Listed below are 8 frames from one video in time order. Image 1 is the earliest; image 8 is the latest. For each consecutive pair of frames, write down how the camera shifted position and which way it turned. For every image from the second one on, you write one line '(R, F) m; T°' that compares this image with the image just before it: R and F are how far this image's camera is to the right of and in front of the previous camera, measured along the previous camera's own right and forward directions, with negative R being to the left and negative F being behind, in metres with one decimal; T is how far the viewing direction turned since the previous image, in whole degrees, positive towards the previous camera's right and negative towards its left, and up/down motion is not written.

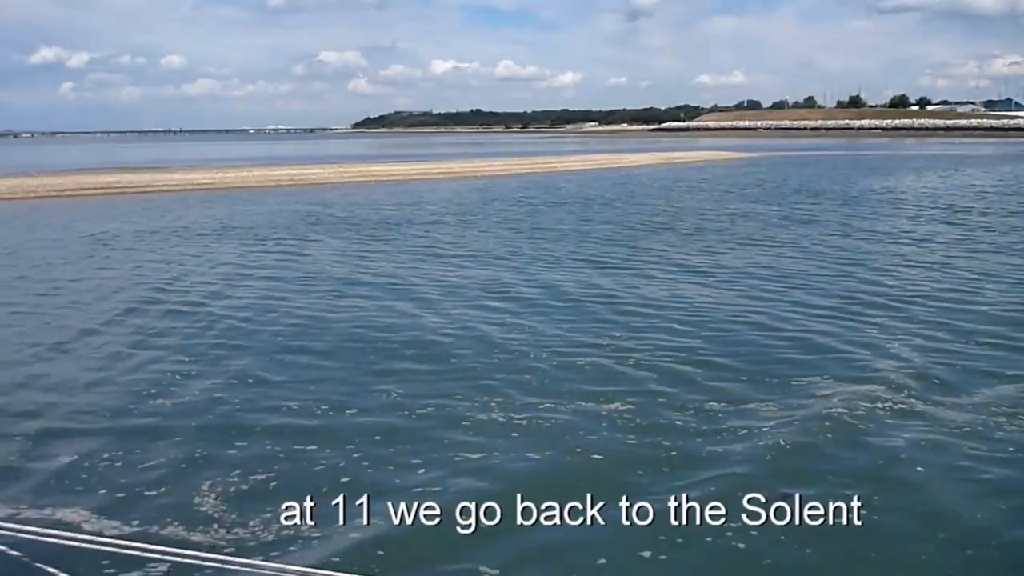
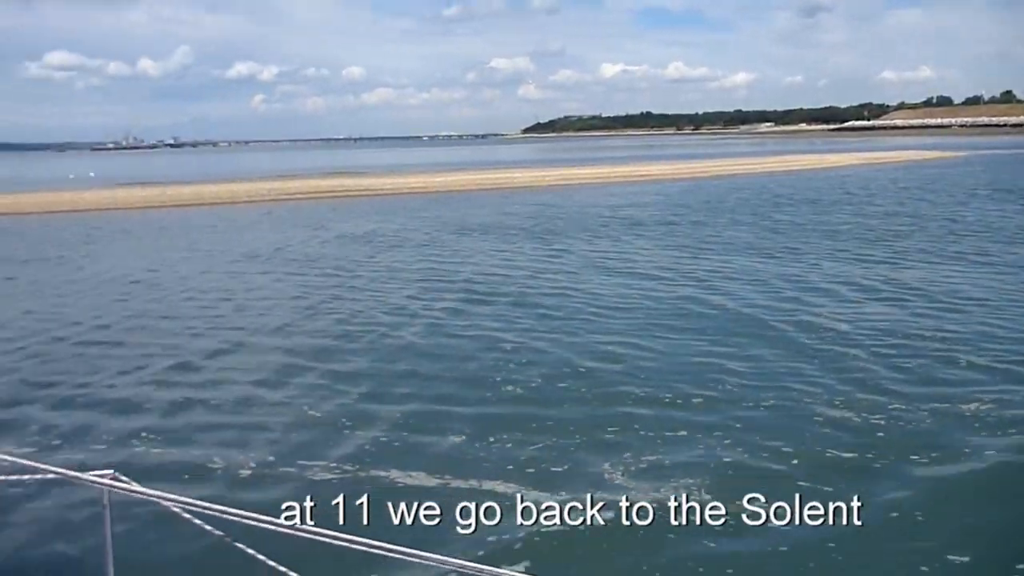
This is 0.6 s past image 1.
(-1.4, -0.5) m; -10°
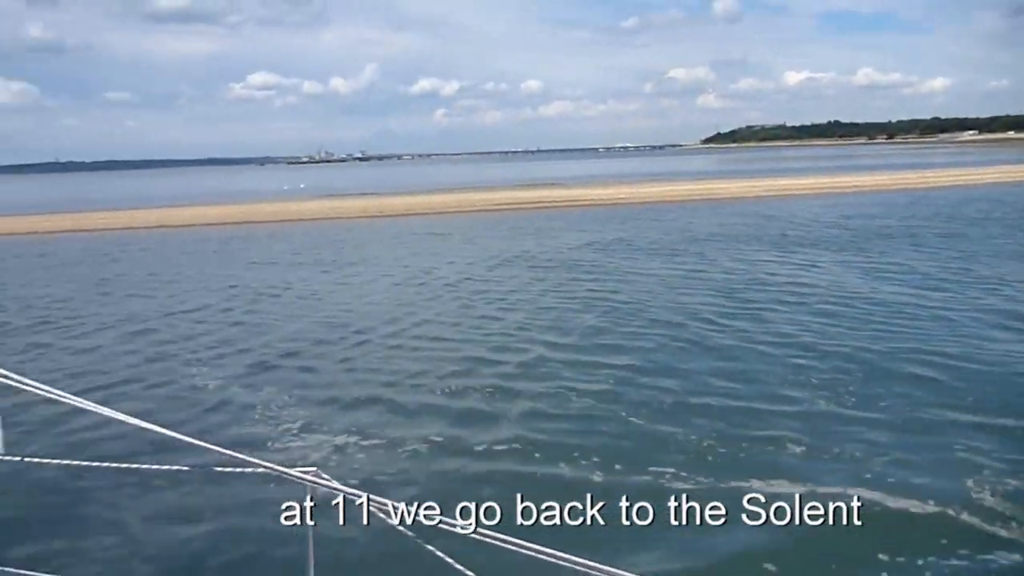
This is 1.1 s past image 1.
(-1.1, -0.3) m; -10°
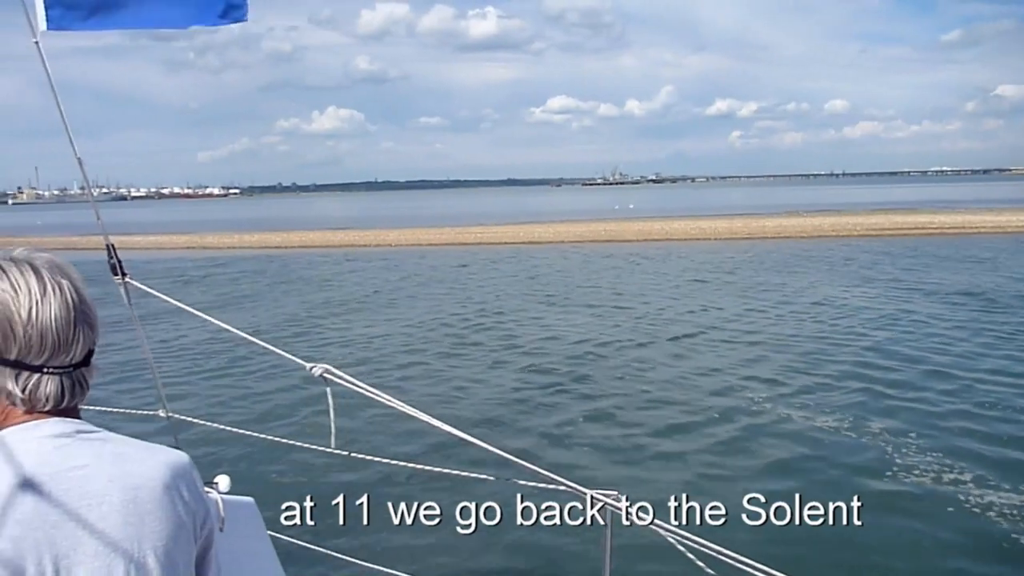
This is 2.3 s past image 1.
(-2.9, -0.2) m; -17°
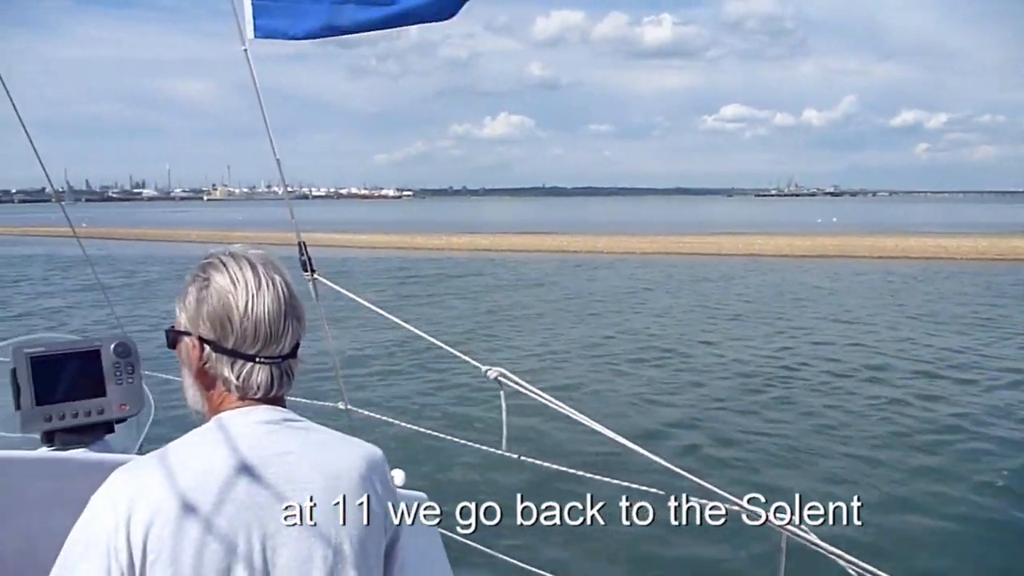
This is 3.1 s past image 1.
(-2.1, +0.2) m; -10°
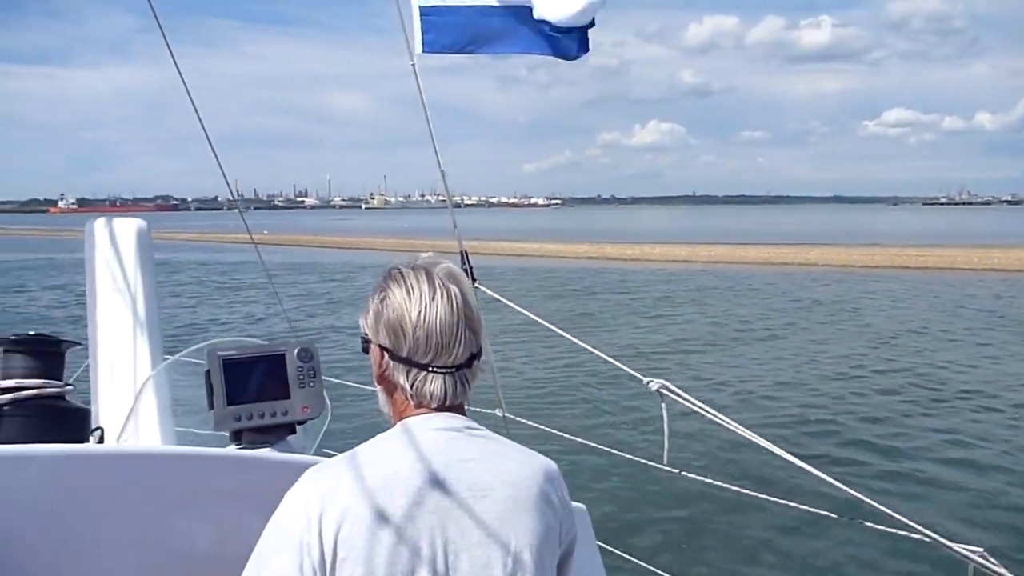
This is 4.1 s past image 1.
(-2.1, +0.6) m; -9°
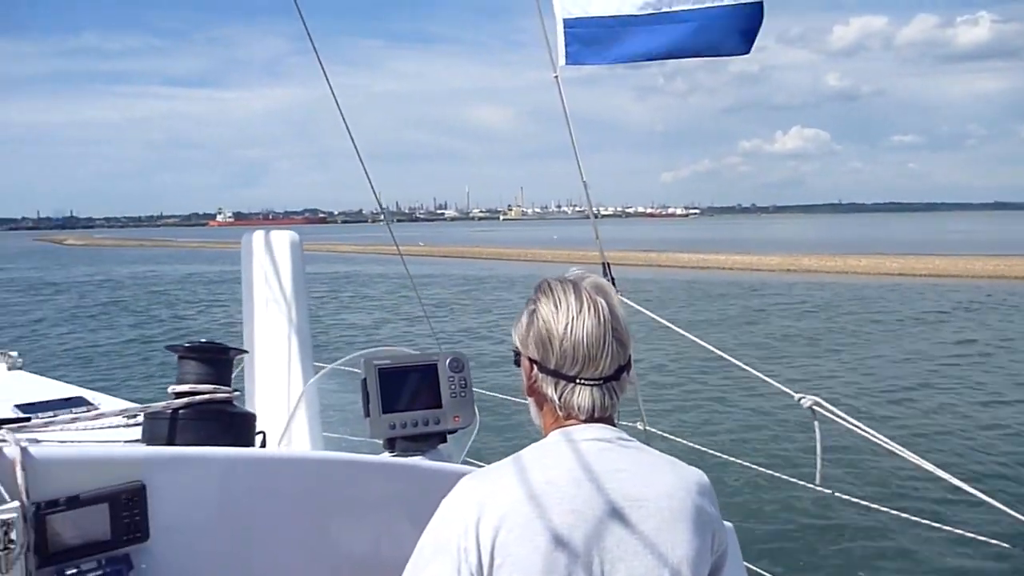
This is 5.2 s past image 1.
(-1.9, +0.7) m; -8°
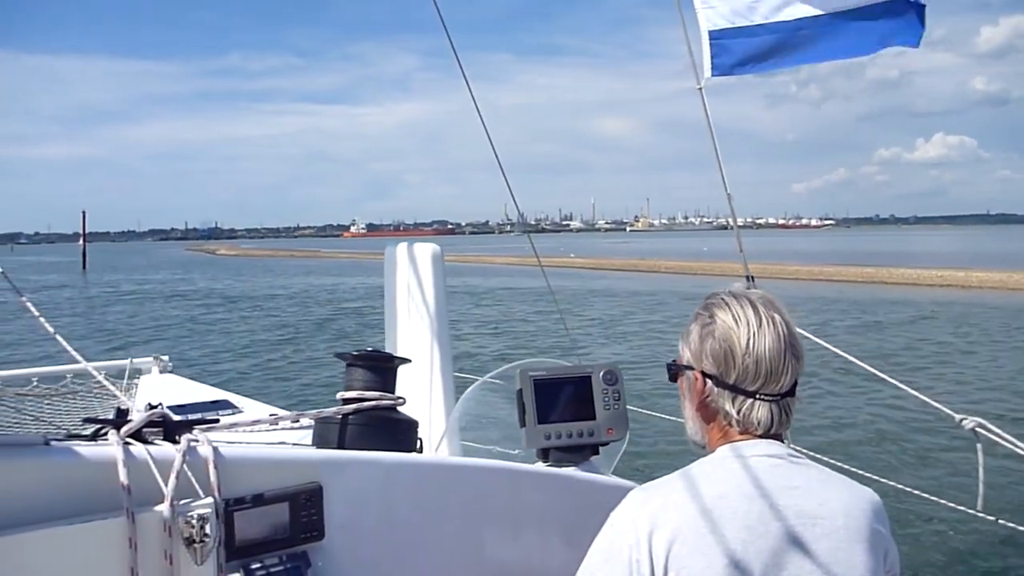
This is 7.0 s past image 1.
(-4.8, -1.6) m; -7°
